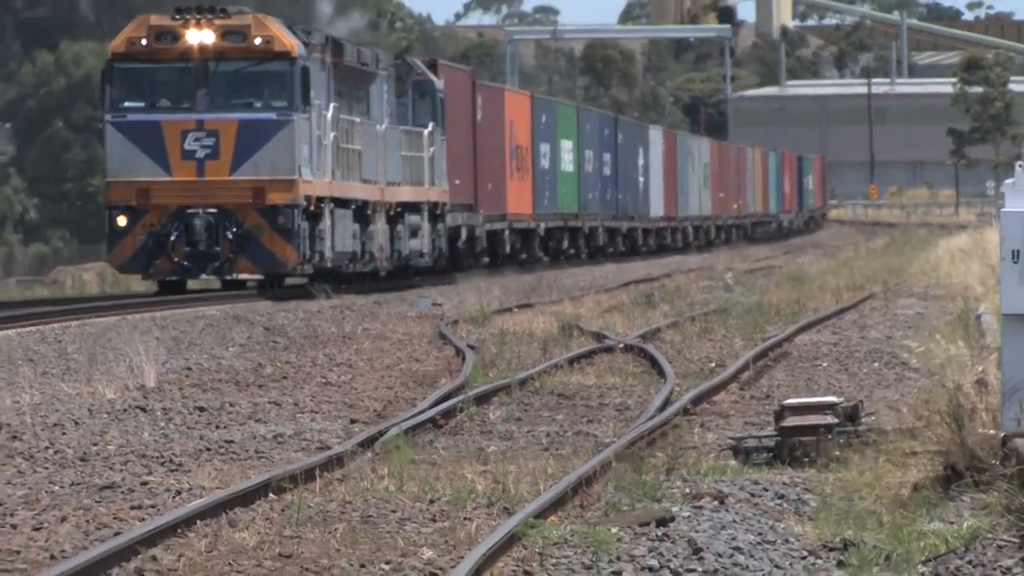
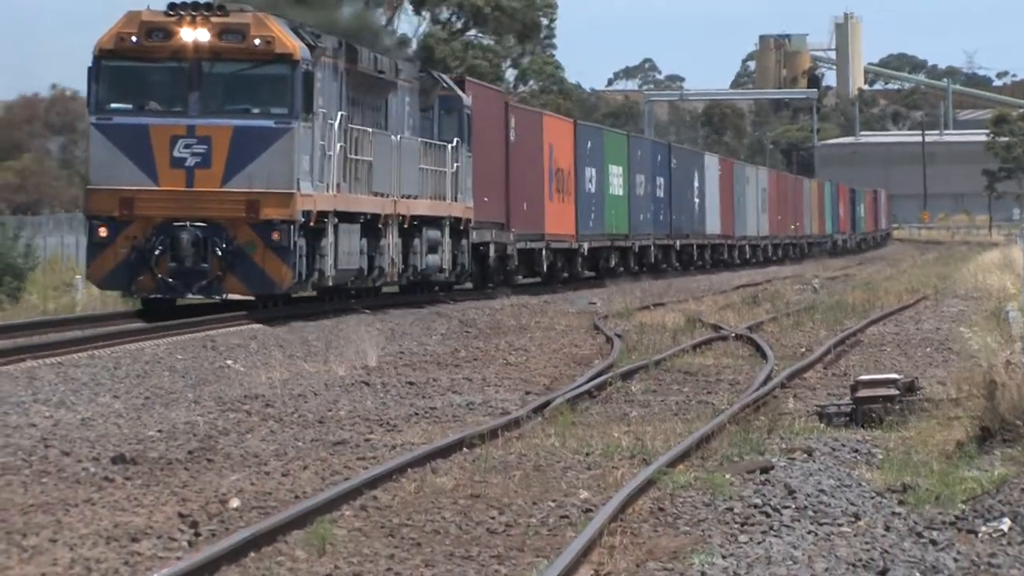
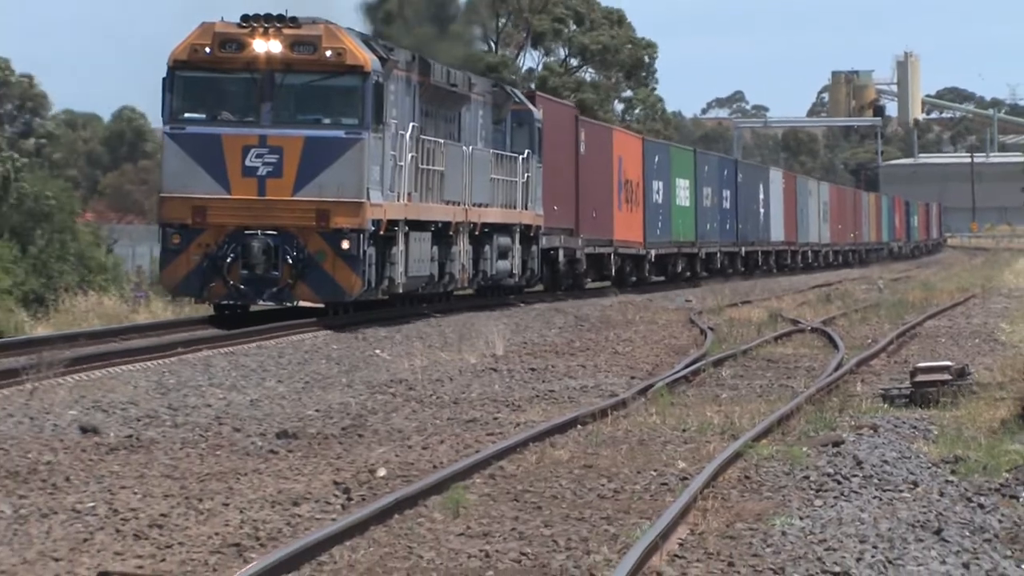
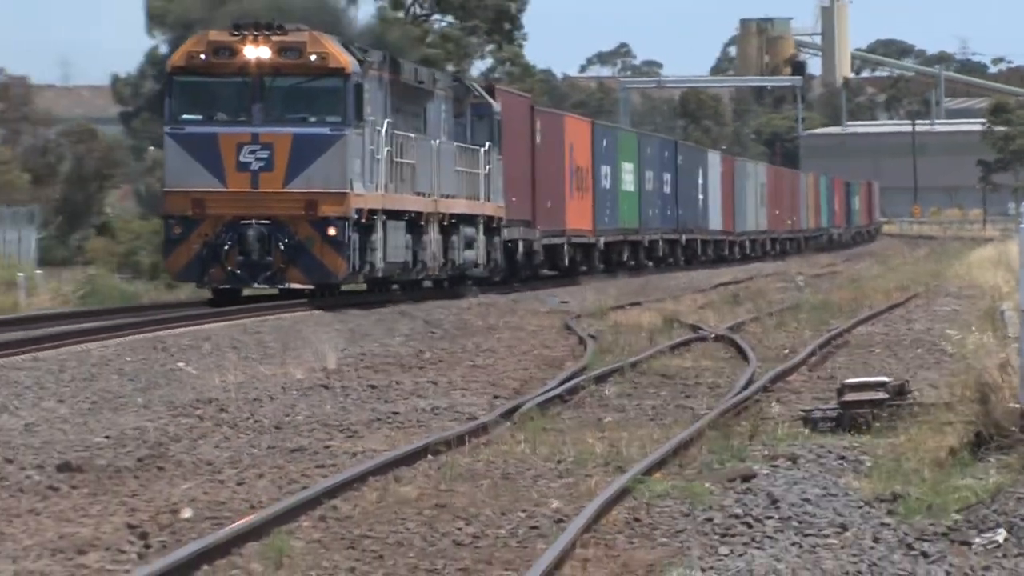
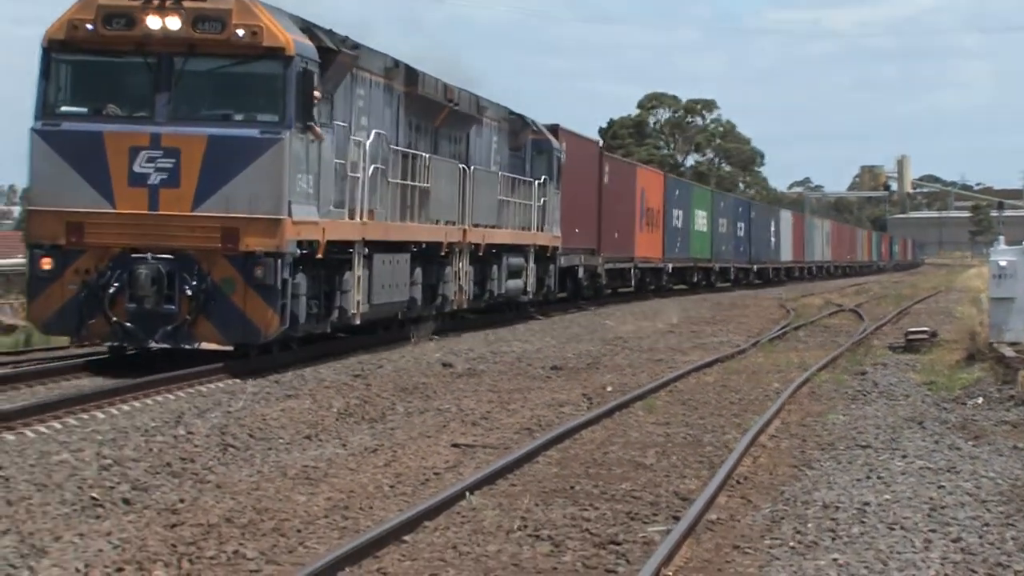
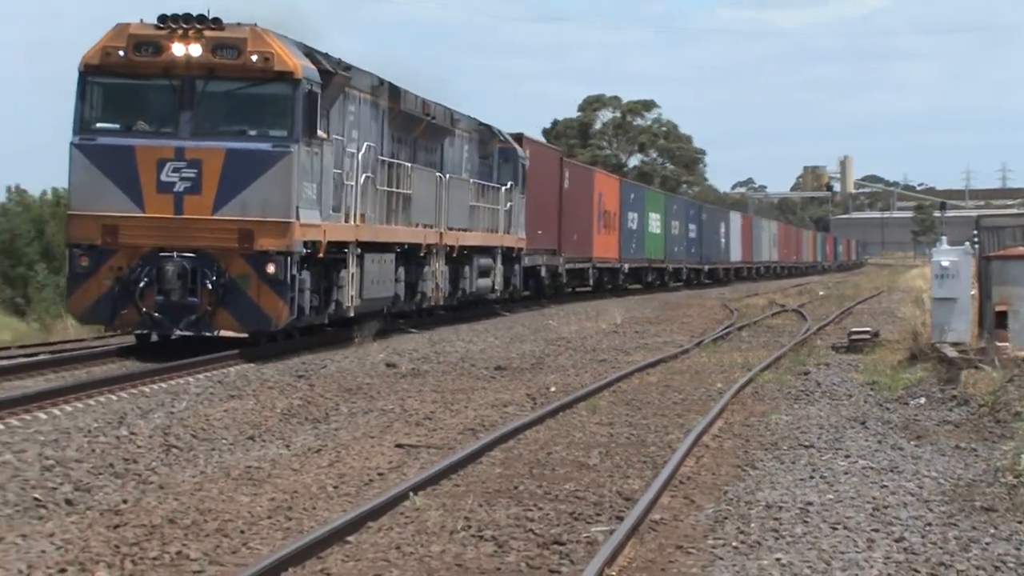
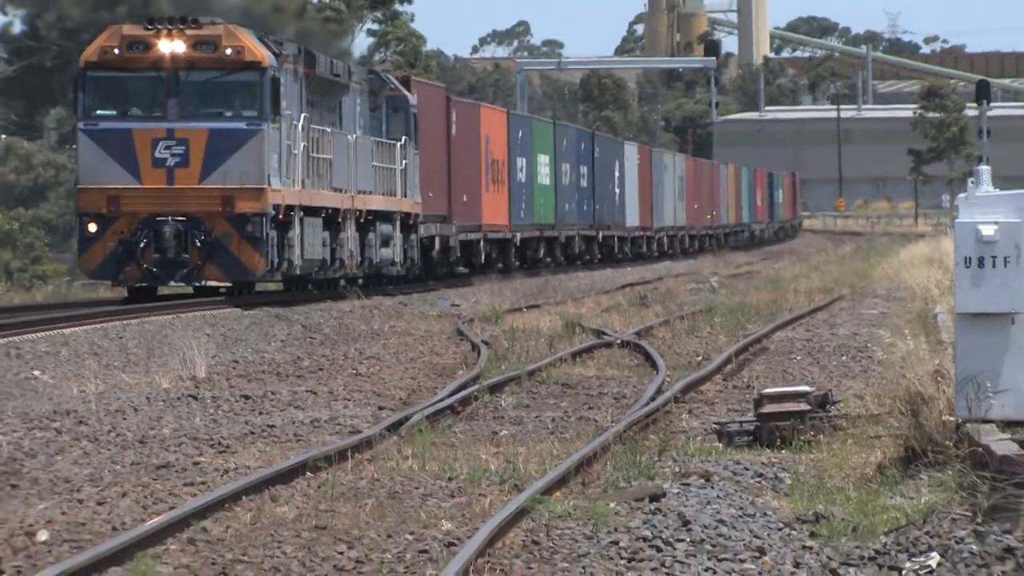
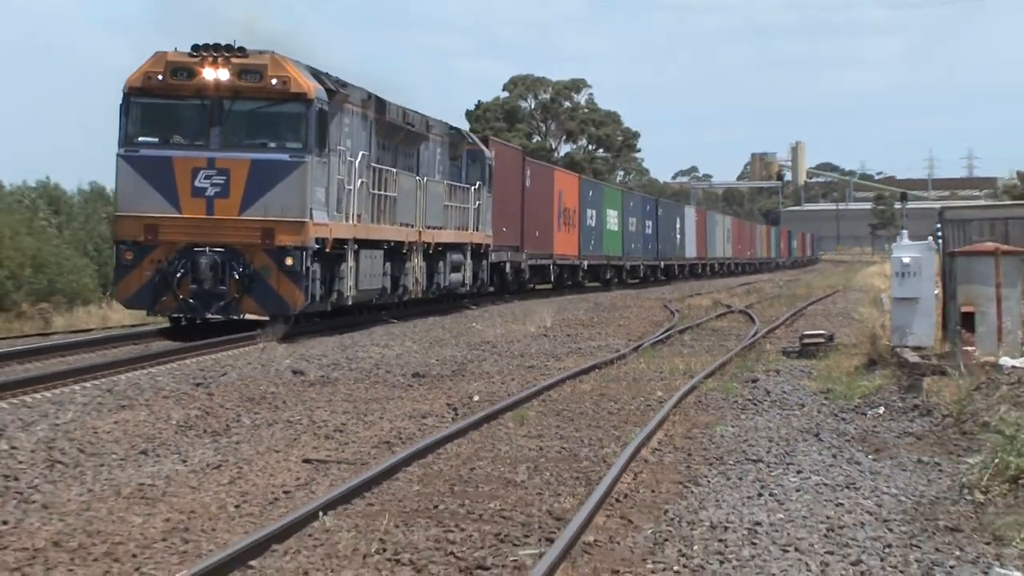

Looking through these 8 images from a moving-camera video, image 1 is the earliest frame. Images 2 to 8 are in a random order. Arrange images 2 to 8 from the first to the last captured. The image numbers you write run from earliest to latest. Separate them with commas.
7, 4, 2, 3, 8, 6, 5
